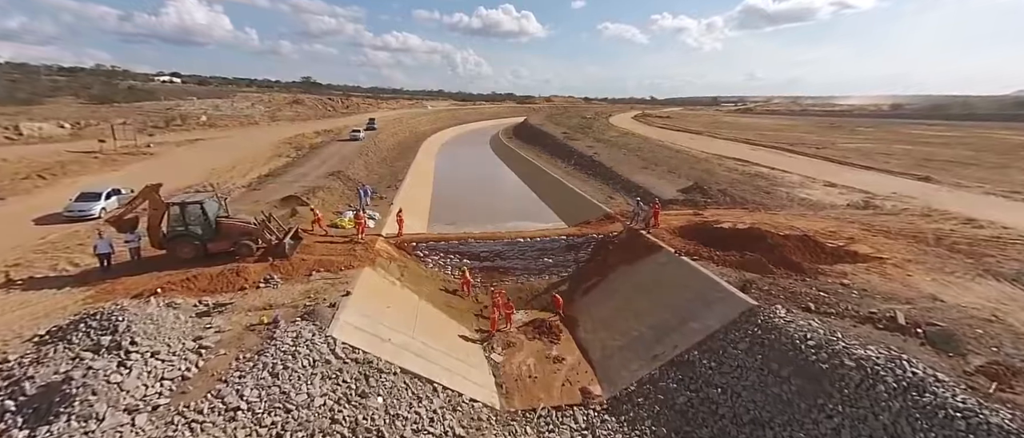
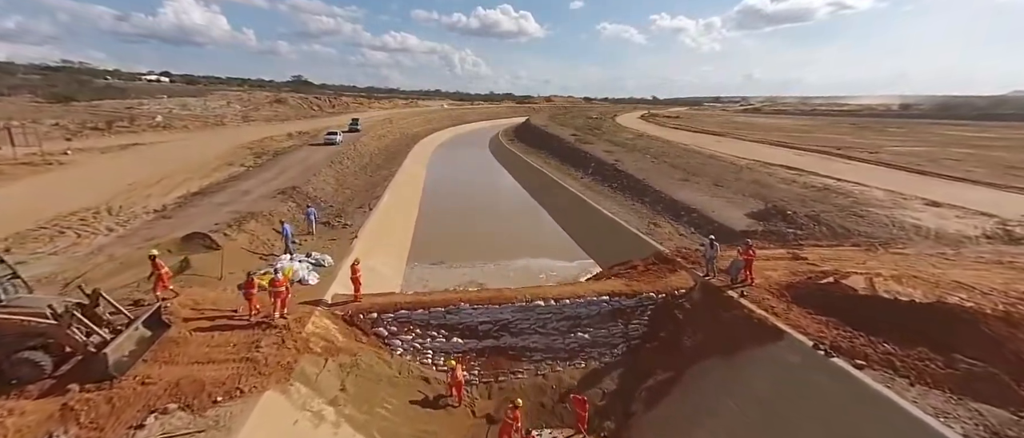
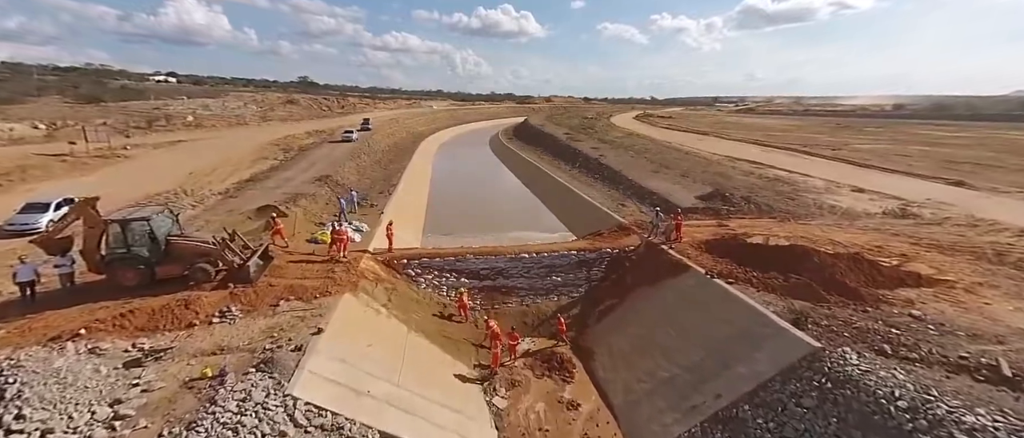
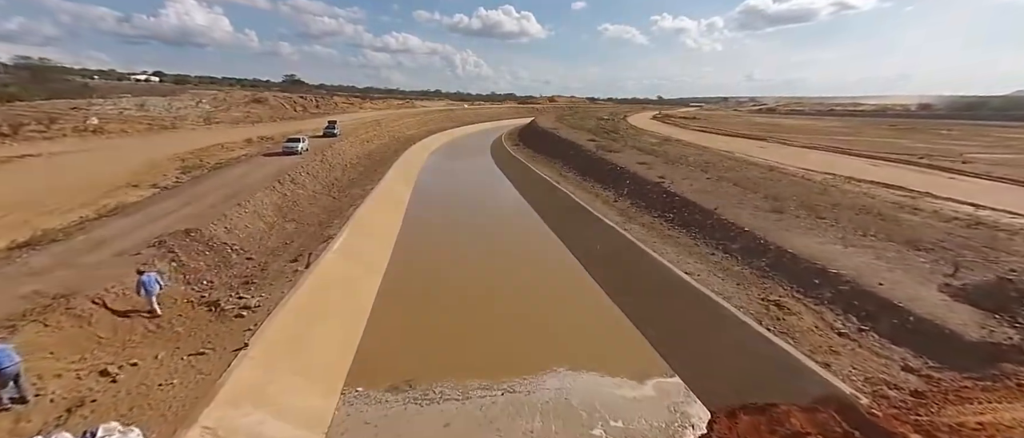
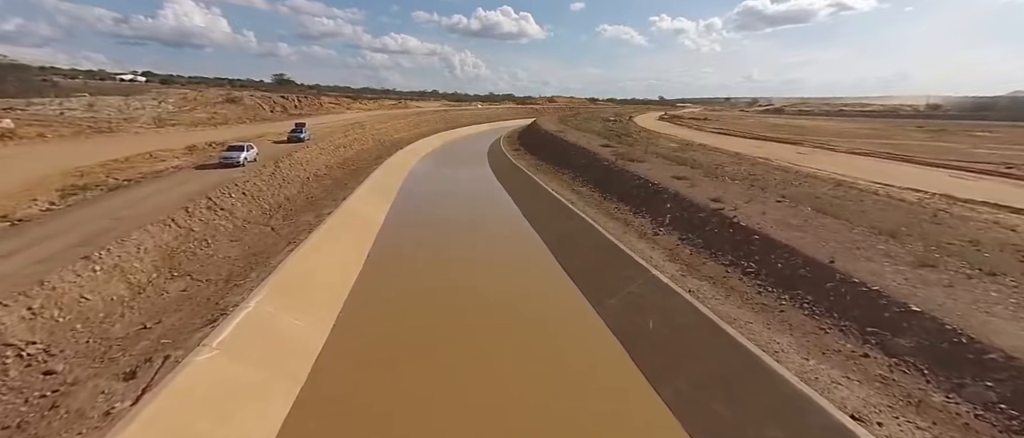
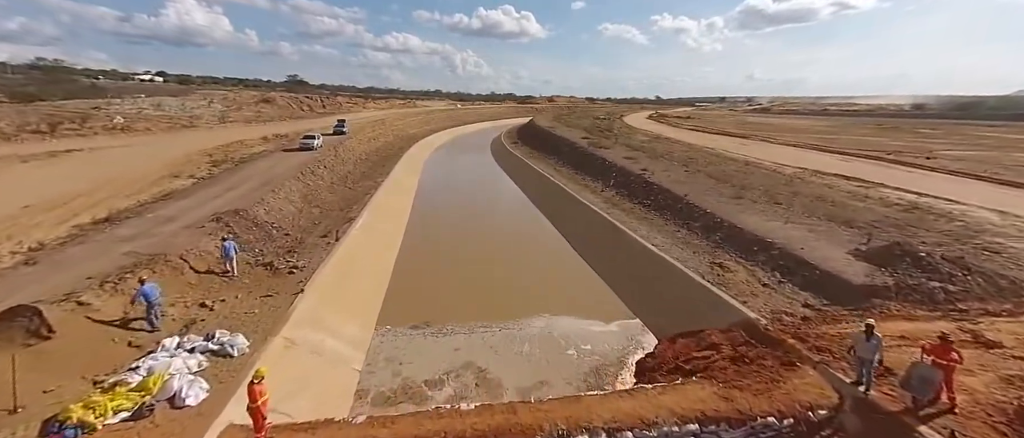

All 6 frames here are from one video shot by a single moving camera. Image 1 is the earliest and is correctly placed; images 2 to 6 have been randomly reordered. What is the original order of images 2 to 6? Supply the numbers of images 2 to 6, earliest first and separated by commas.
3, 2, 6, 4, 5
